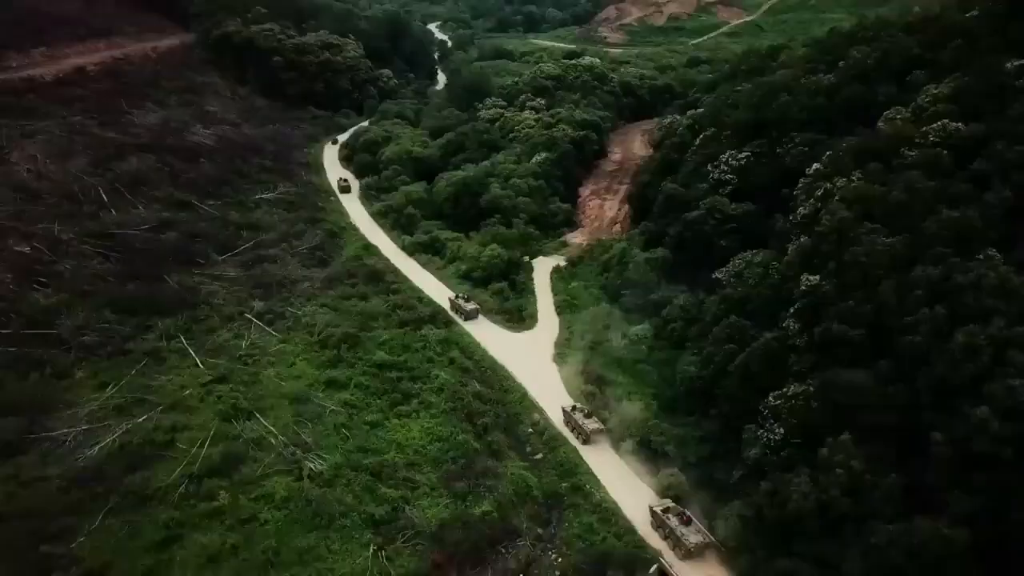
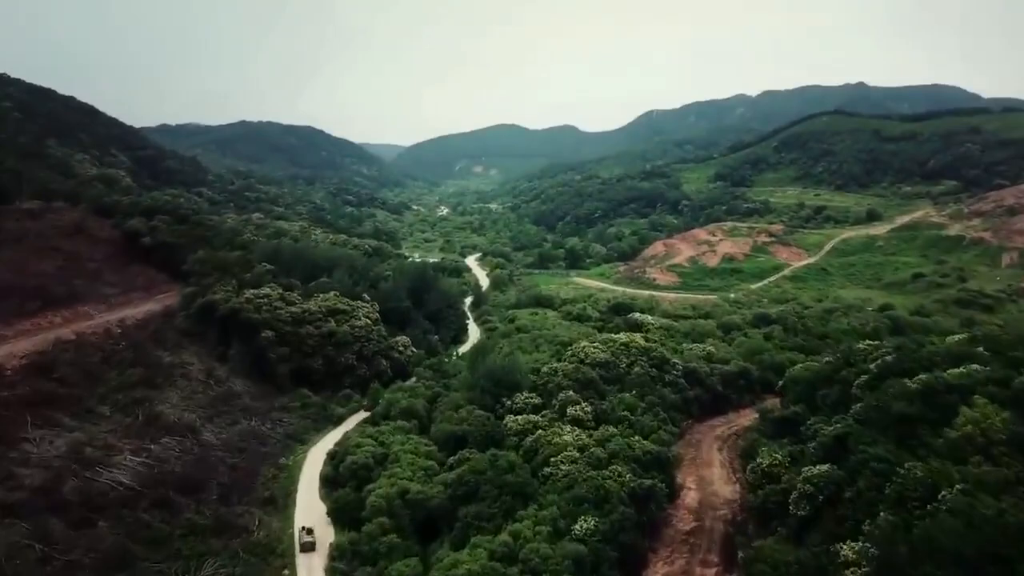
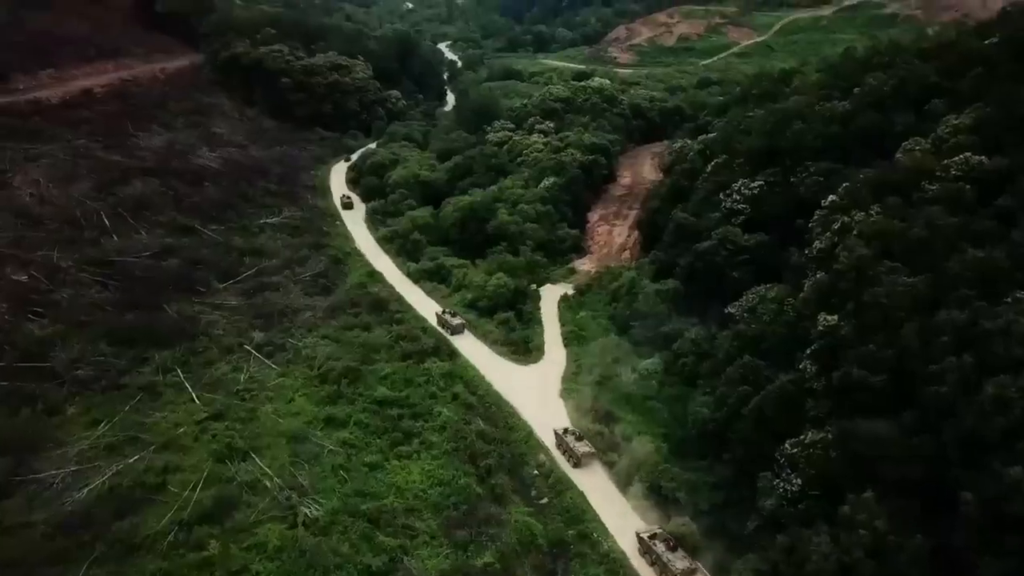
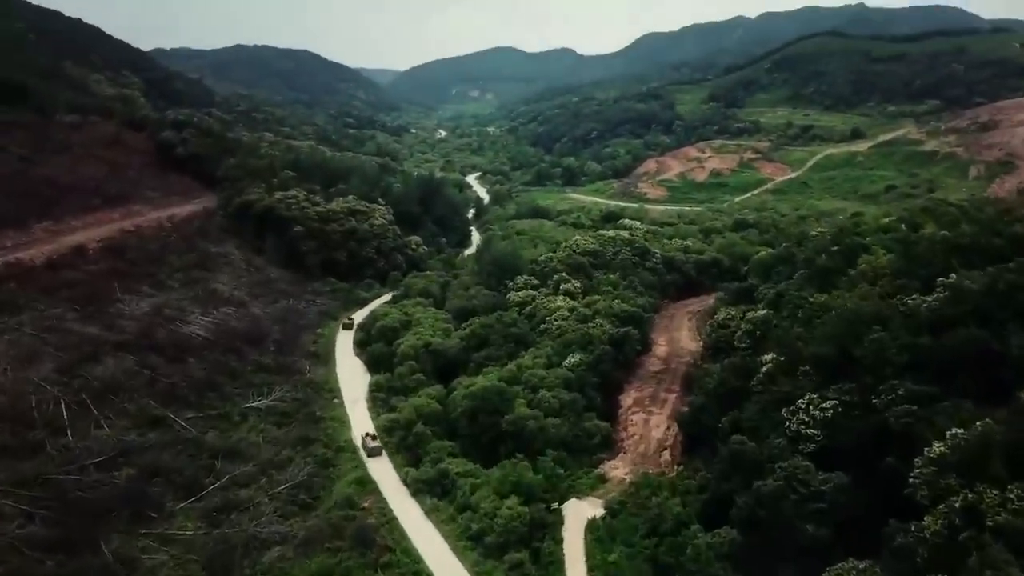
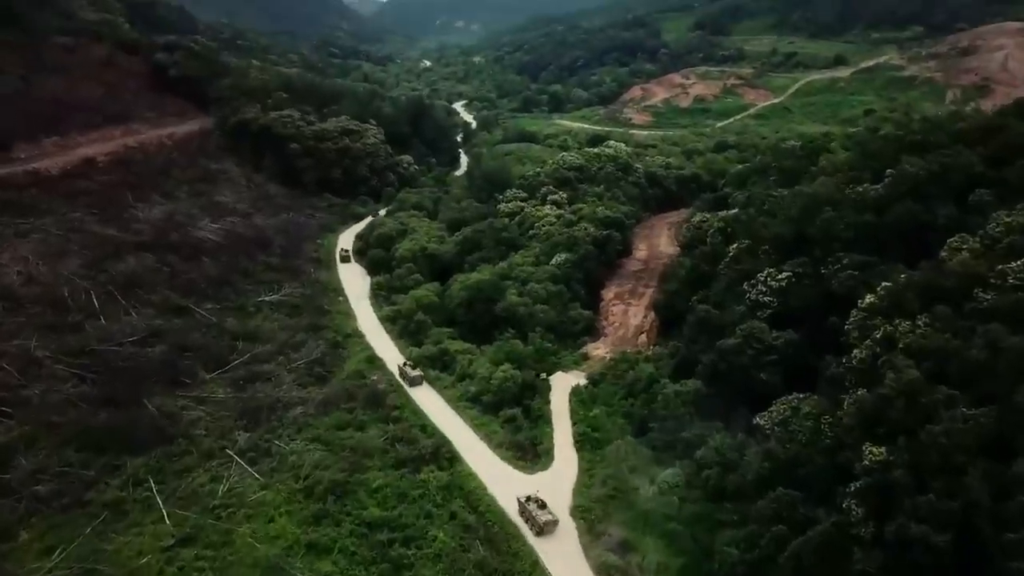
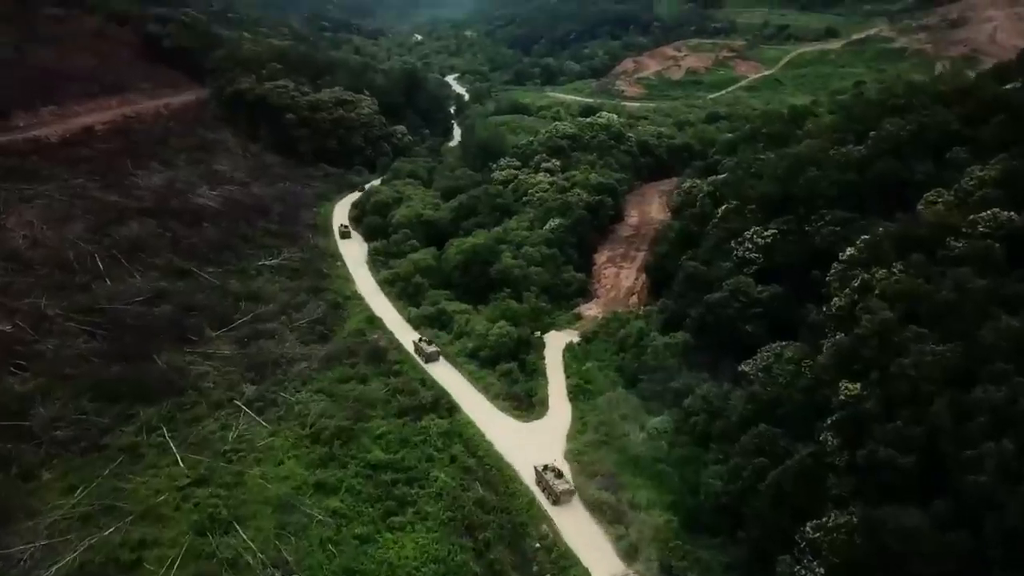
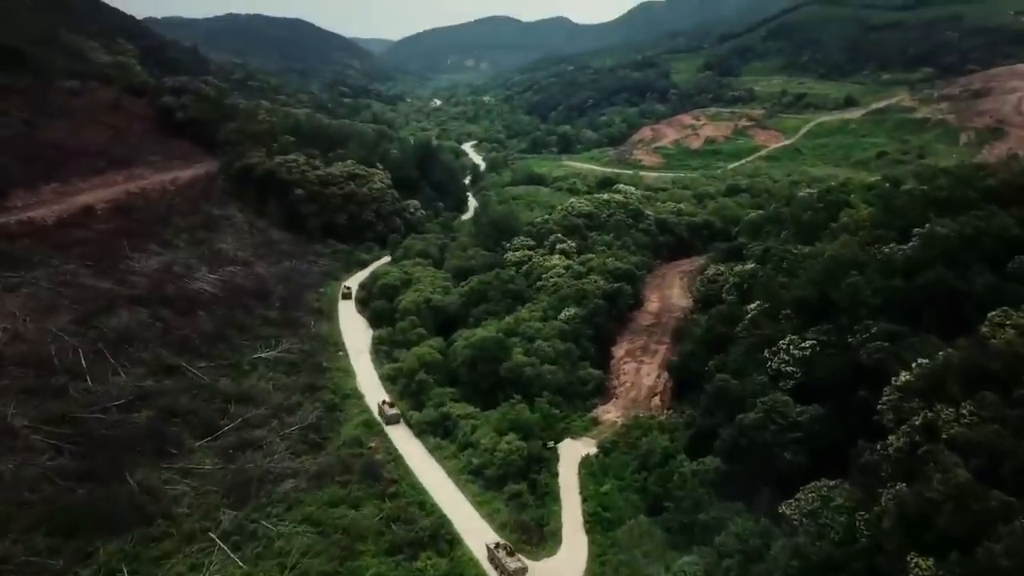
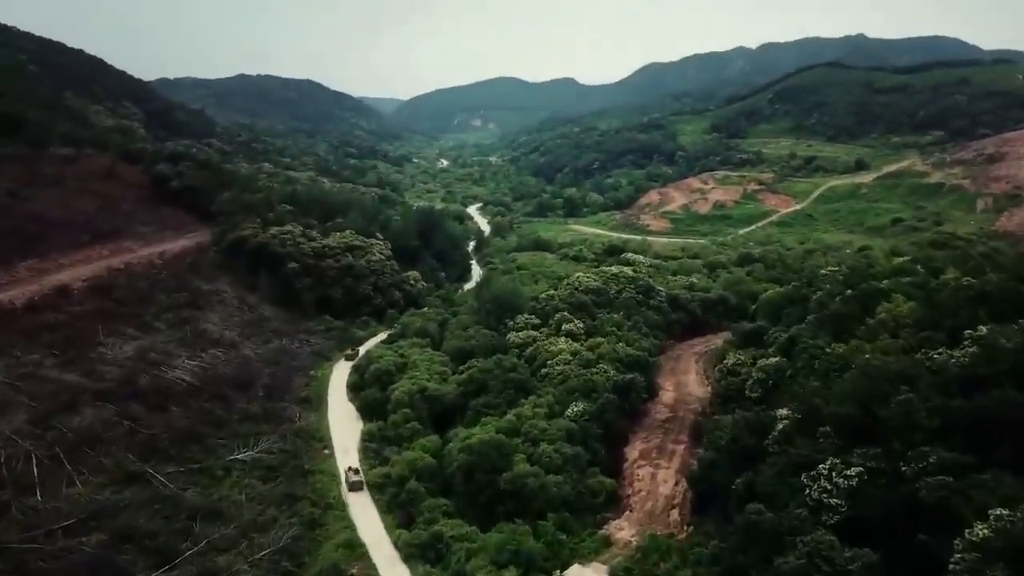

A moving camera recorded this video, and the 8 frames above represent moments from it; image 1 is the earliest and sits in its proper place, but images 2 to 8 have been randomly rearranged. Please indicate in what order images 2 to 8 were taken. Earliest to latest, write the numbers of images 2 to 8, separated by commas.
3, 6, 5, 7, 4, 8, 2
